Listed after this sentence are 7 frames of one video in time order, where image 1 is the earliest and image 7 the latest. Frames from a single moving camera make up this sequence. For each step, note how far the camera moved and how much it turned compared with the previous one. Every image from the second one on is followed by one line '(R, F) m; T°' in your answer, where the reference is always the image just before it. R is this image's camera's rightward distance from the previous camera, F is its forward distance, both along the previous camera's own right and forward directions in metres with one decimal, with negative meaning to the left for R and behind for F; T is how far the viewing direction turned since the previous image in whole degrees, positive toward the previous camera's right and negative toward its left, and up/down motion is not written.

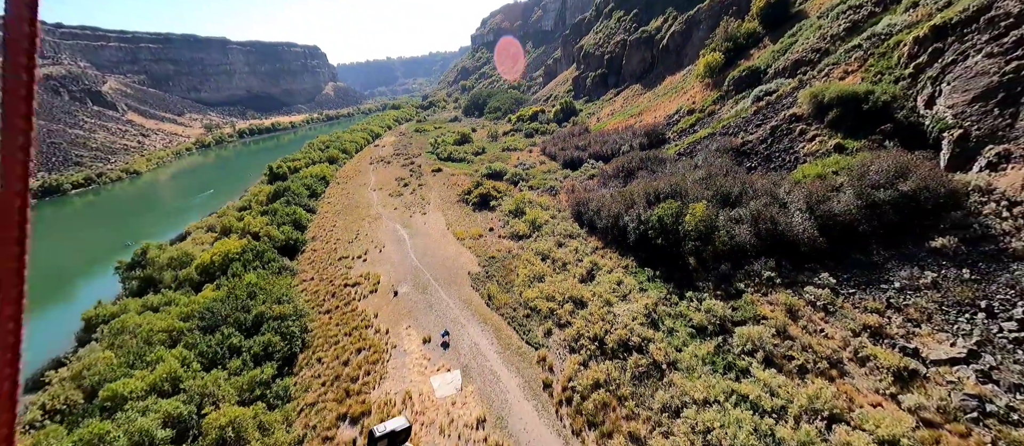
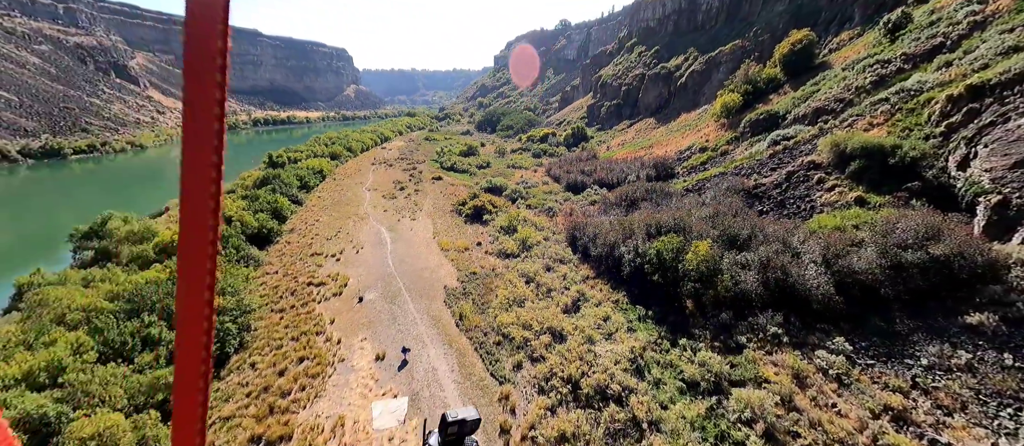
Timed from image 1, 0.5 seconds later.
(+1.4, +2.4) m; -1°
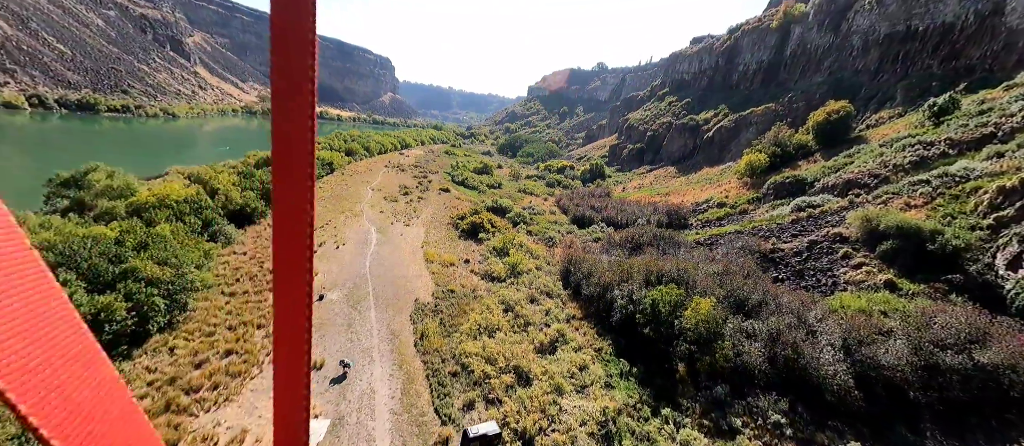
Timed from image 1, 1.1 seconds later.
(+1.7, +2.2) m; -2°
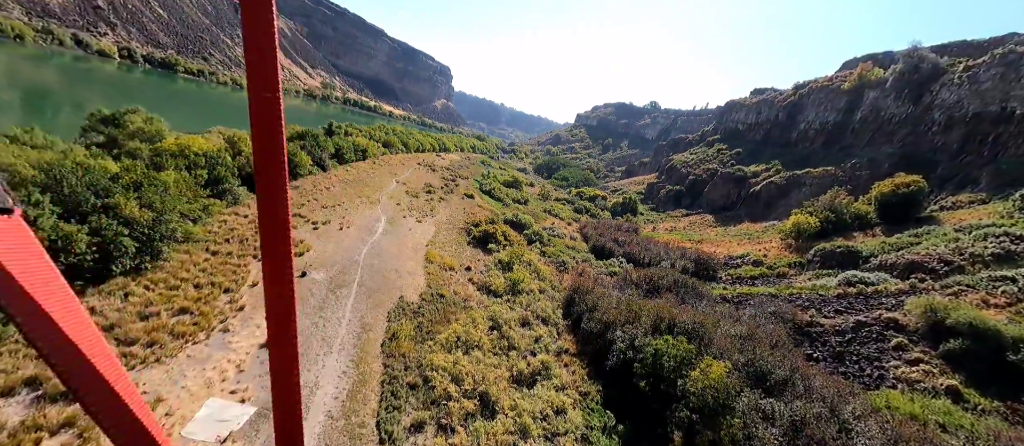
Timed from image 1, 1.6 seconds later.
(+1.6, +2.0) m; -5°
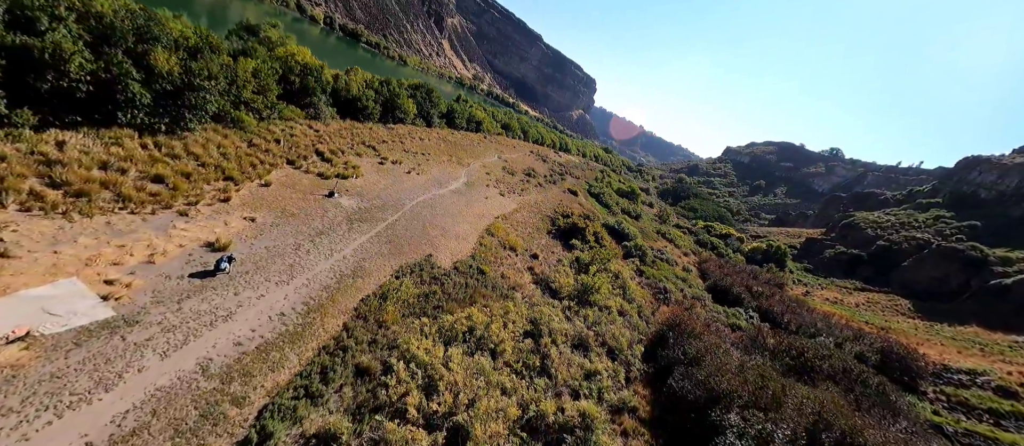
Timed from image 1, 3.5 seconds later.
(+1.7, +7.8) m; -18°
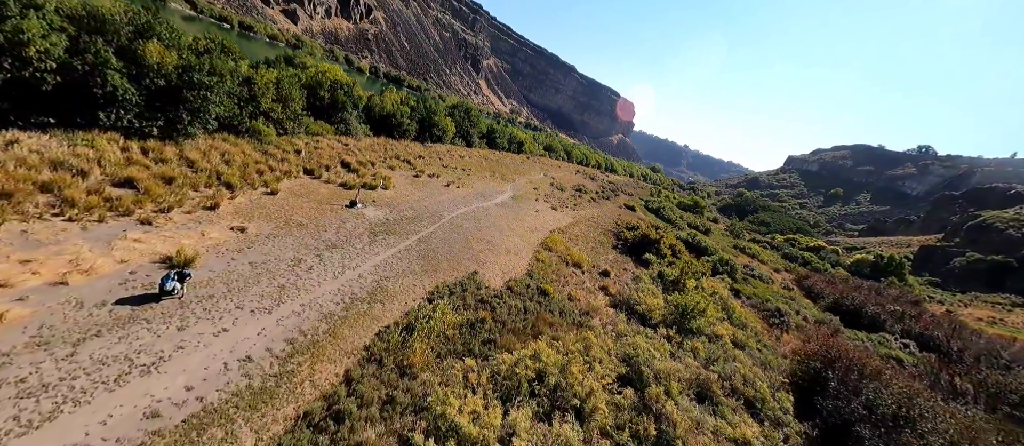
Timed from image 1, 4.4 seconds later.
(-1.1, +4.7) m; -7°
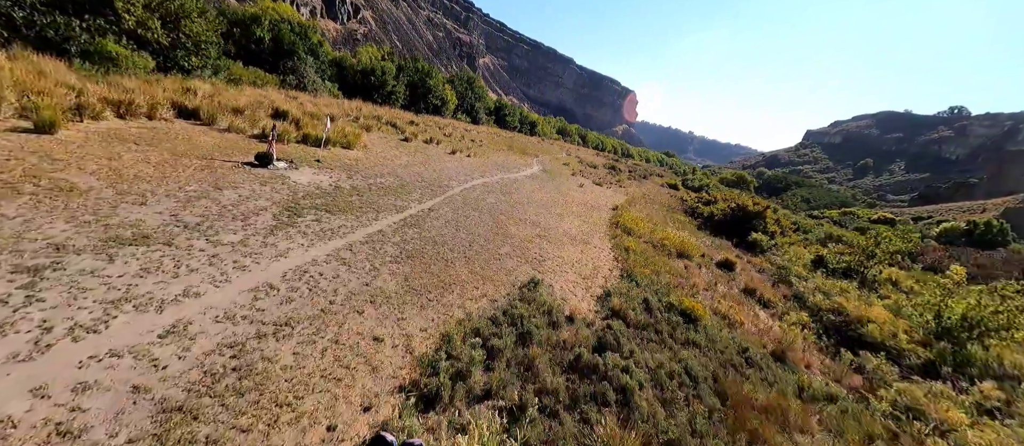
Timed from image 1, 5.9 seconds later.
(-1.7, +8.1) m; -1°
